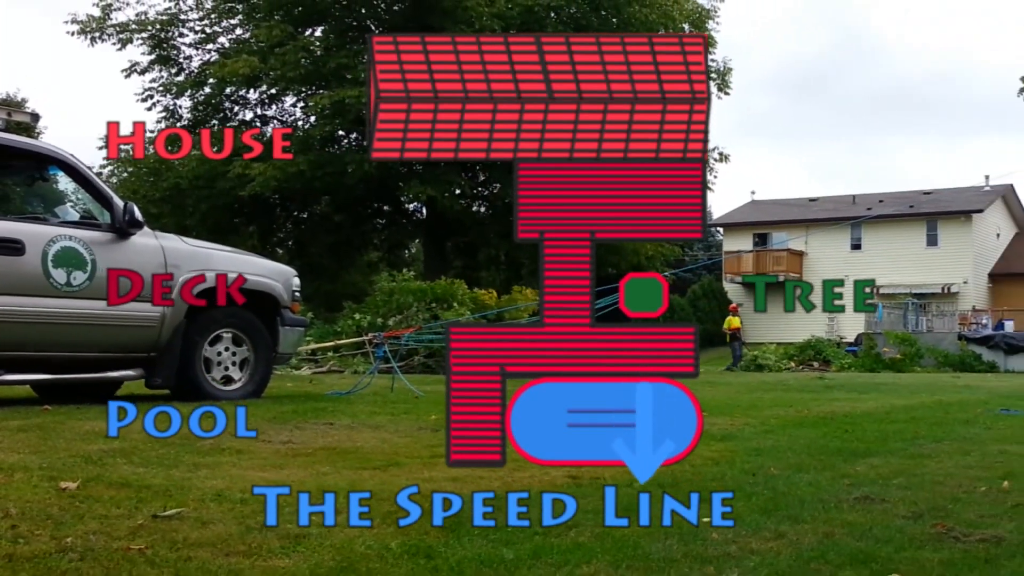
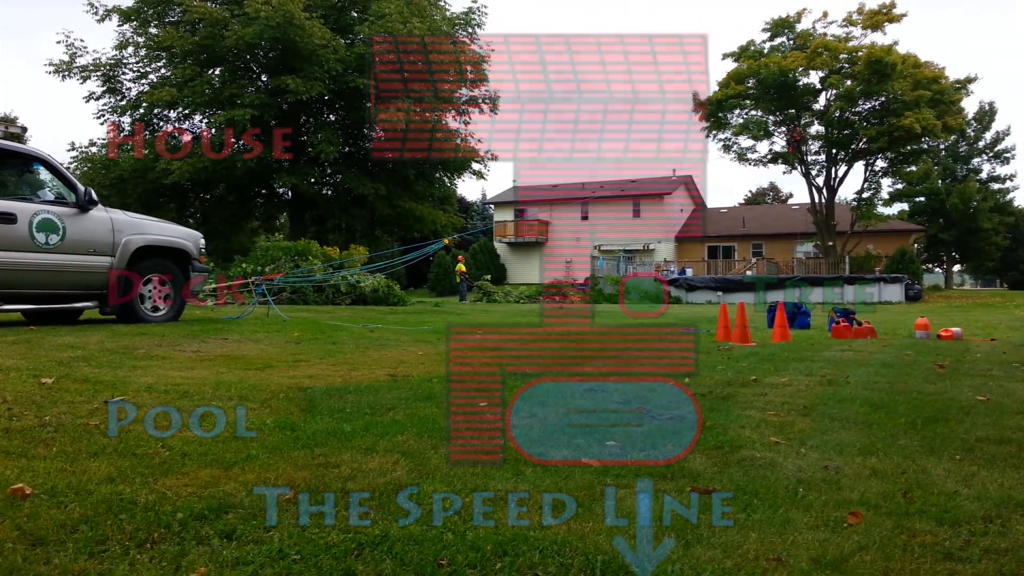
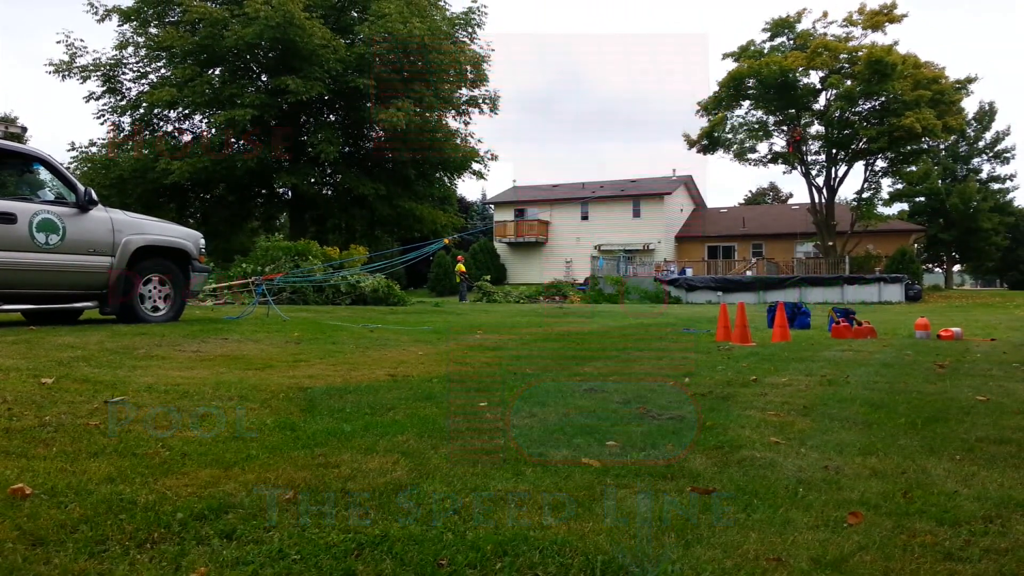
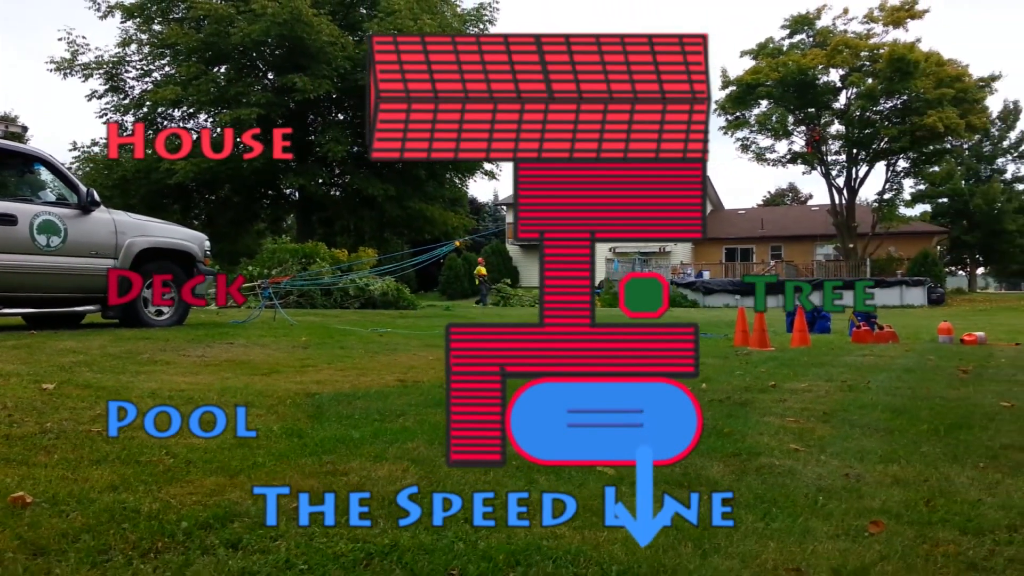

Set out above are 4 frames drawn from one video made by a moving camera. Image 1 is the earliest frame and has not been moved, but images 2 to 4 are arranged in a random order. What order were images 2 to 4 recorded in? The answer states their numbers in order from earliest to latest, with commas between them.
4, 2, 3
